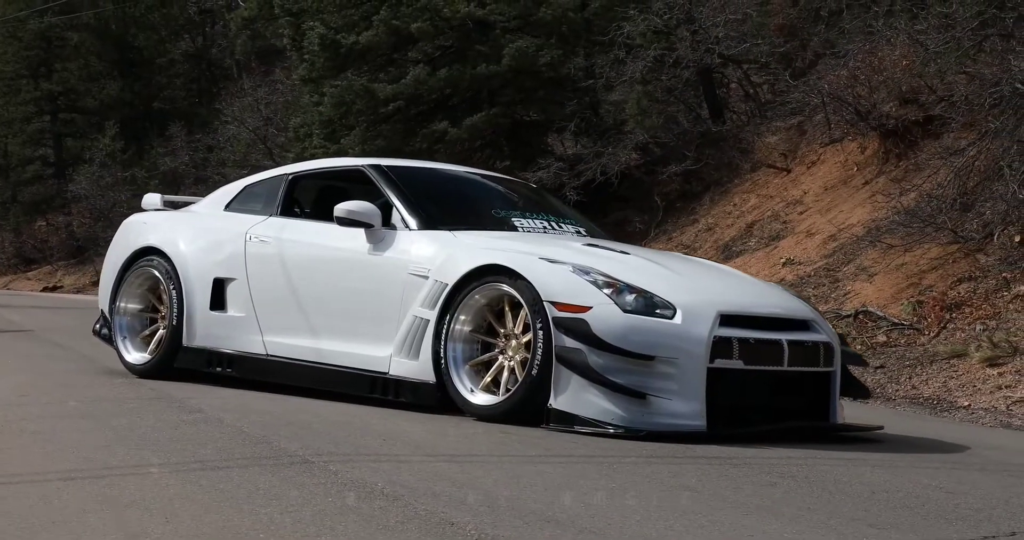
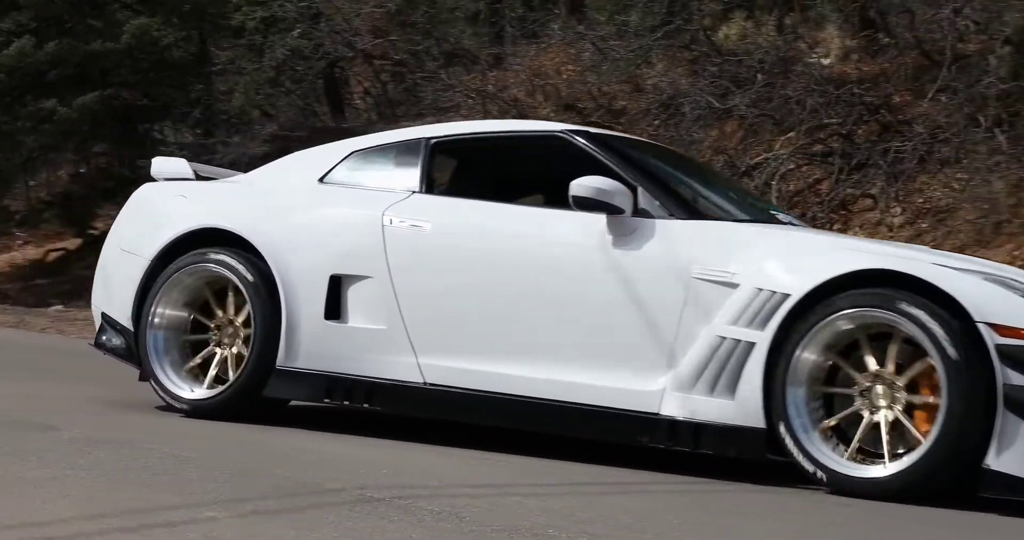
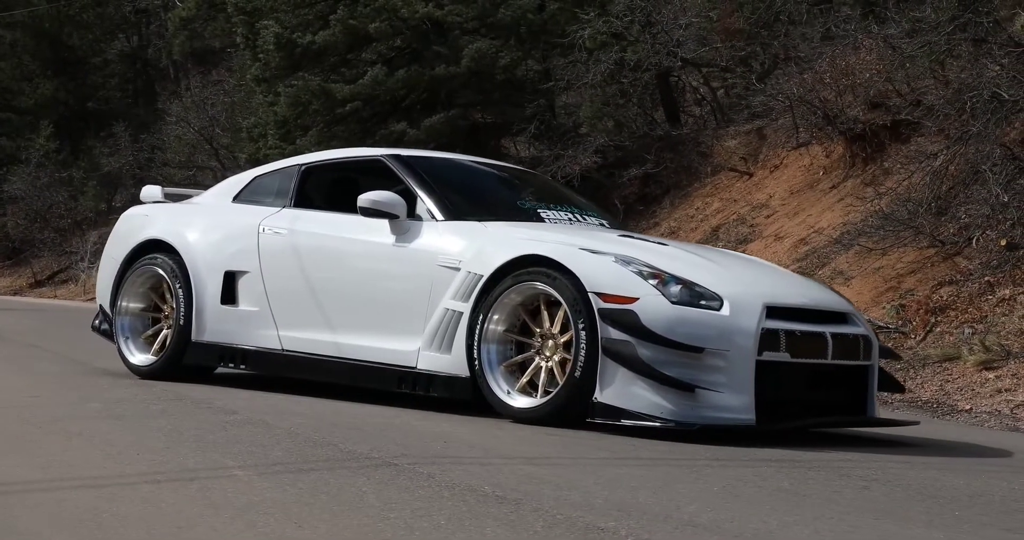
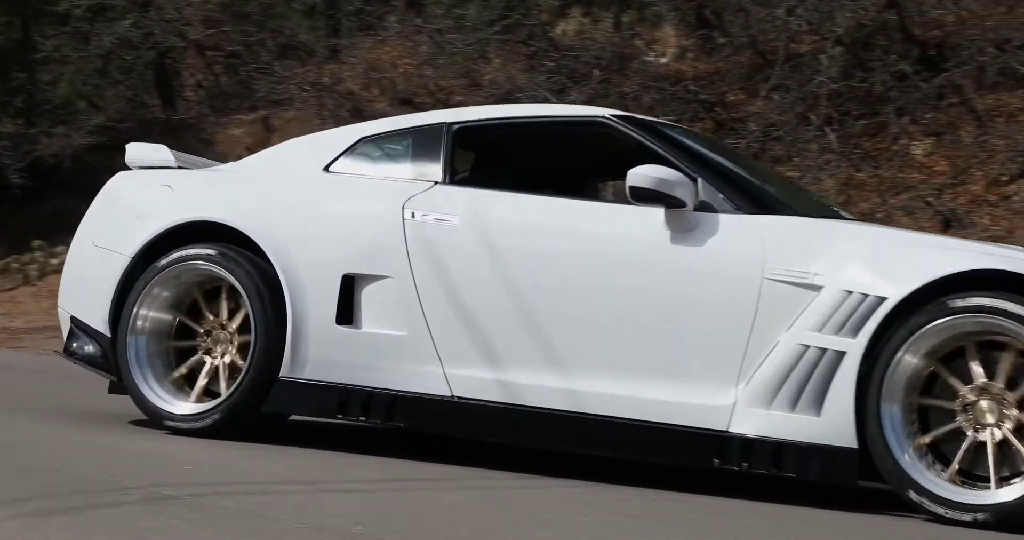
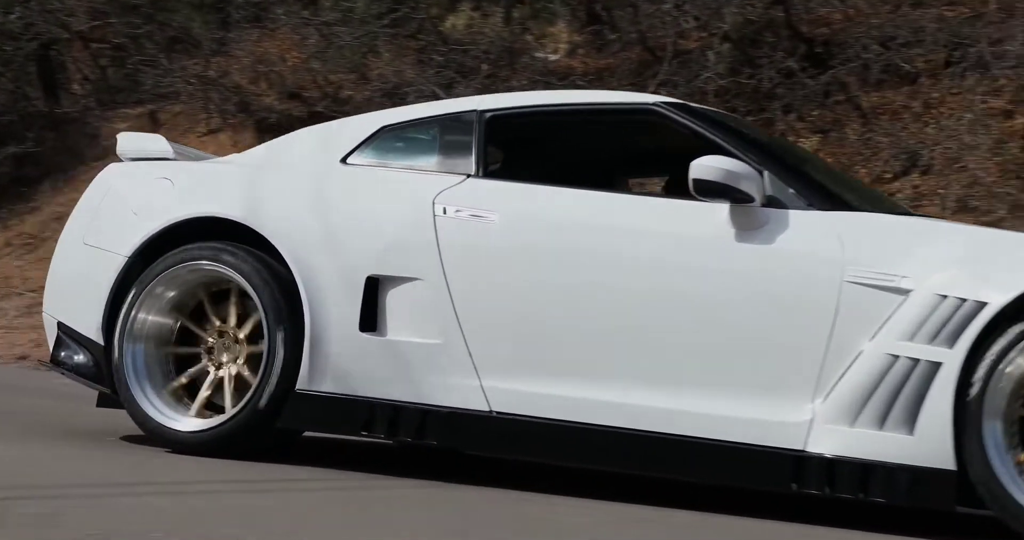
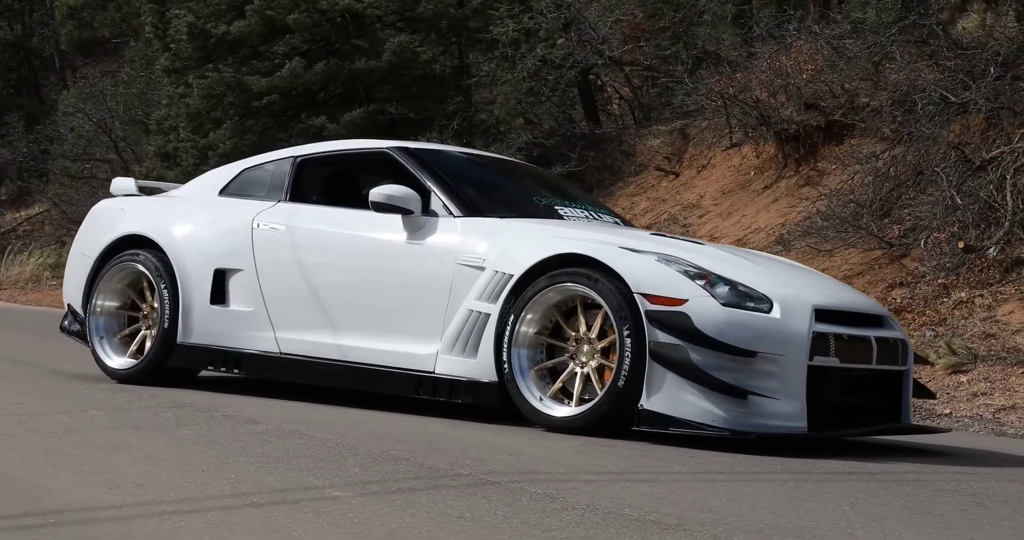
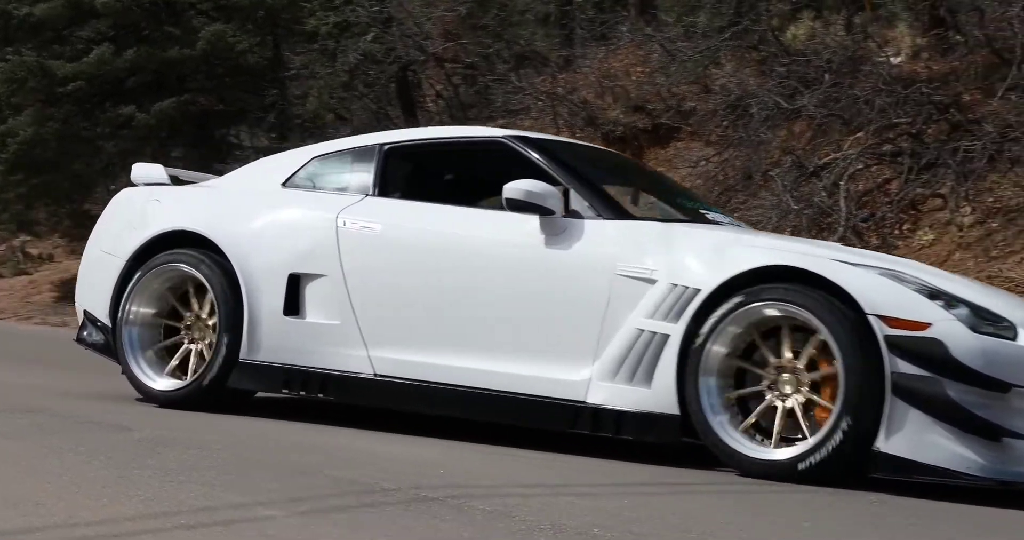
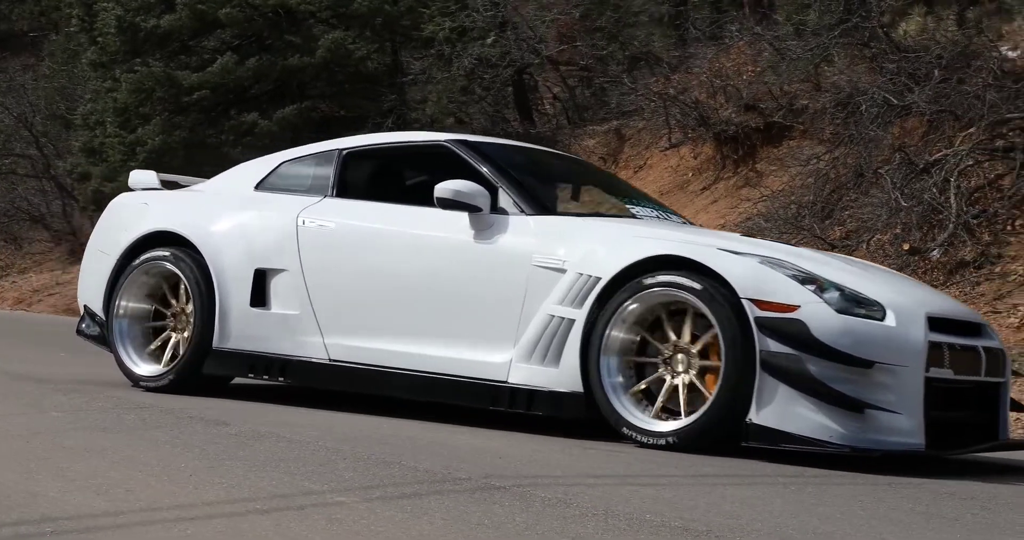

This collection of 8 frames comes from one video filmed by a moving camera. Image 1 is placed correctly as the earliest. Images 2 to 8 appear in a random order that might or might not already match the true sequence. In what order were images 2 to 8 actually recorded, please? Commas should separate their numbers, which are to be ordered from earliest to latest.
3, 6, 8, 7, 2, 4, 5
